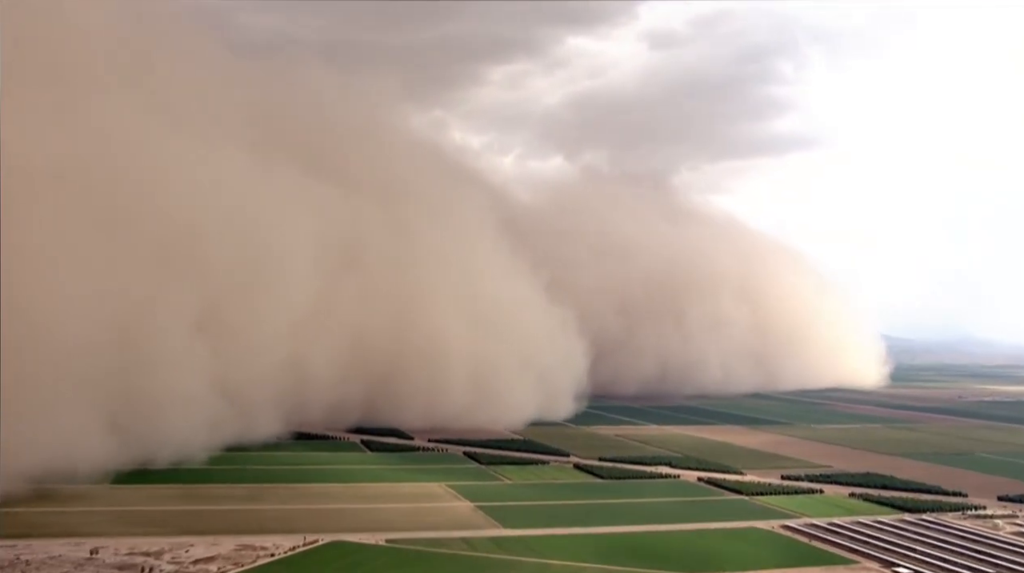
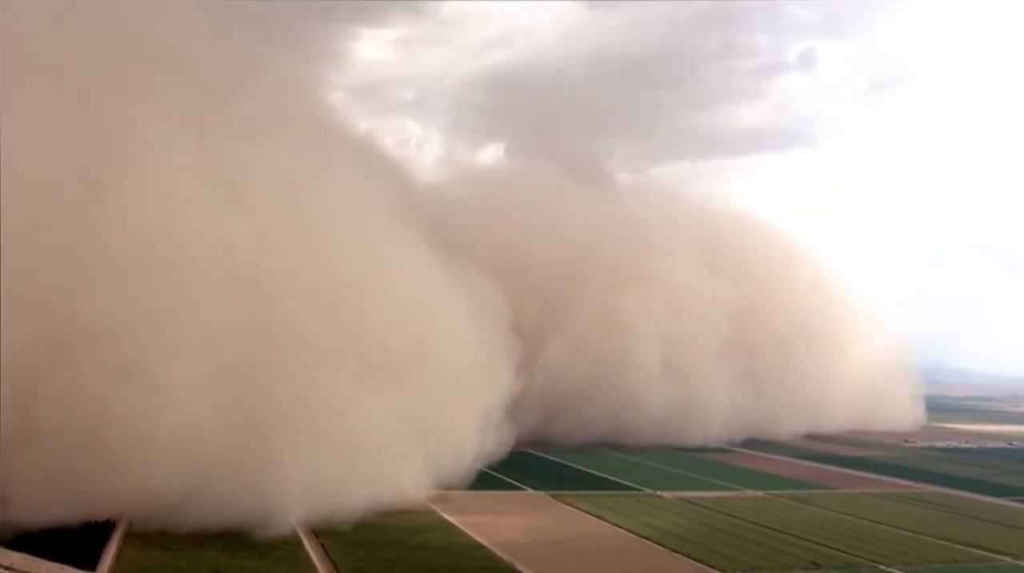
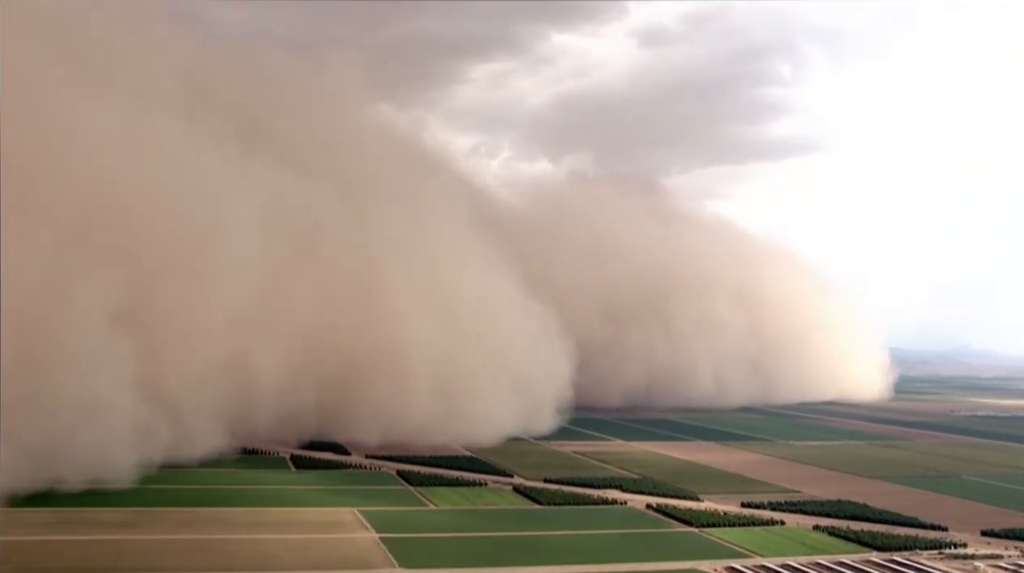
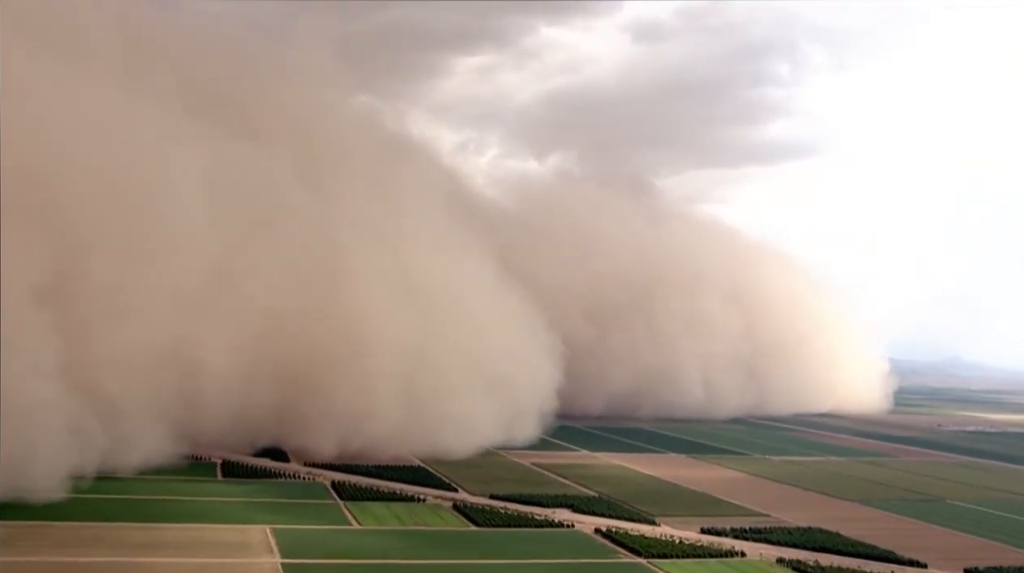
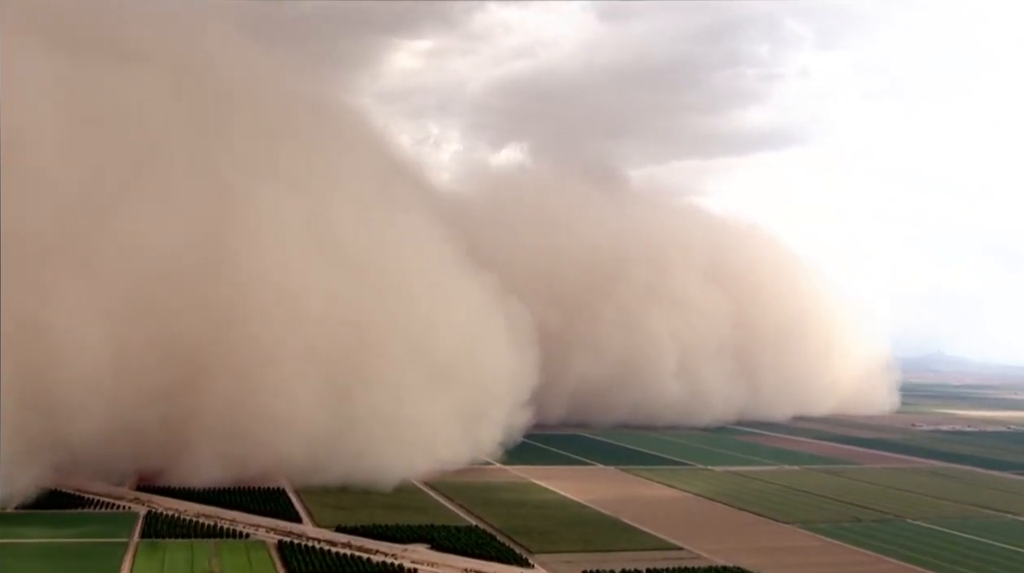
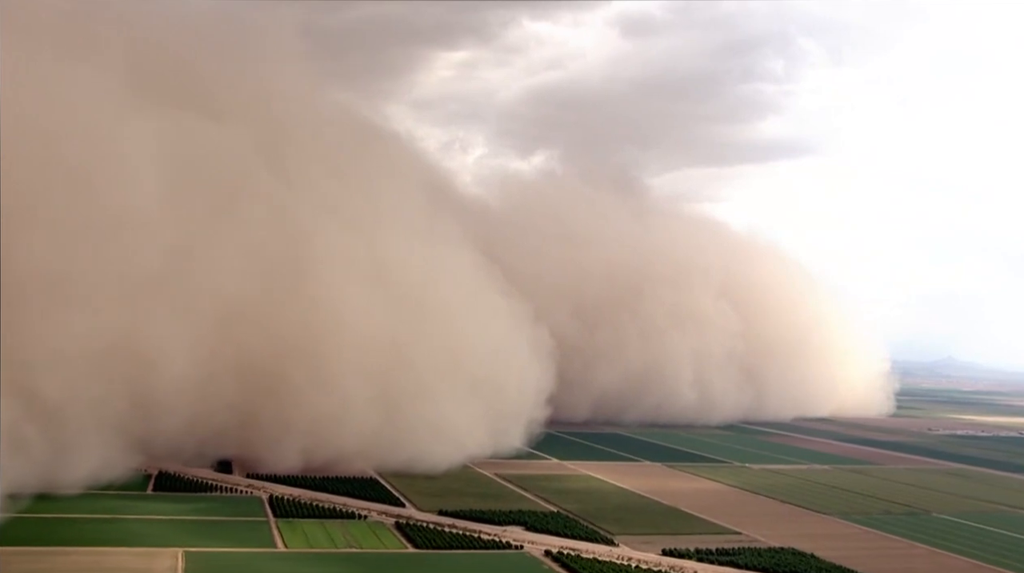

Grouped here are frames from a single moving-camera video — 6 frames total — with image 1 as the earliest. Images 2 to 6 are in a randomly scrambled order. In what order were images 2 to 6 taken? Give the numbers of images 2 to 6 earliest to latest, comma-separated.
3, 4, 6, 5, 2
